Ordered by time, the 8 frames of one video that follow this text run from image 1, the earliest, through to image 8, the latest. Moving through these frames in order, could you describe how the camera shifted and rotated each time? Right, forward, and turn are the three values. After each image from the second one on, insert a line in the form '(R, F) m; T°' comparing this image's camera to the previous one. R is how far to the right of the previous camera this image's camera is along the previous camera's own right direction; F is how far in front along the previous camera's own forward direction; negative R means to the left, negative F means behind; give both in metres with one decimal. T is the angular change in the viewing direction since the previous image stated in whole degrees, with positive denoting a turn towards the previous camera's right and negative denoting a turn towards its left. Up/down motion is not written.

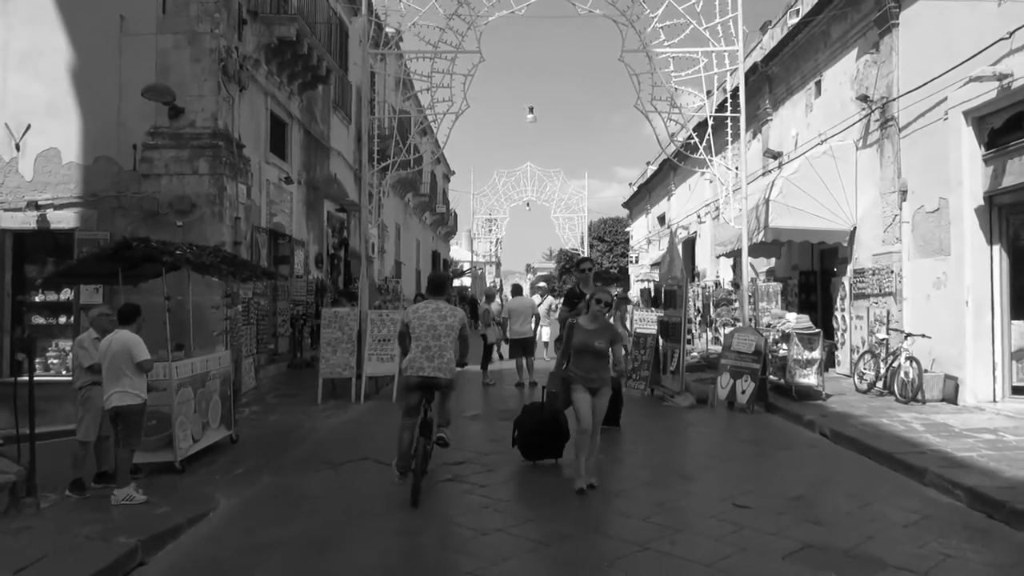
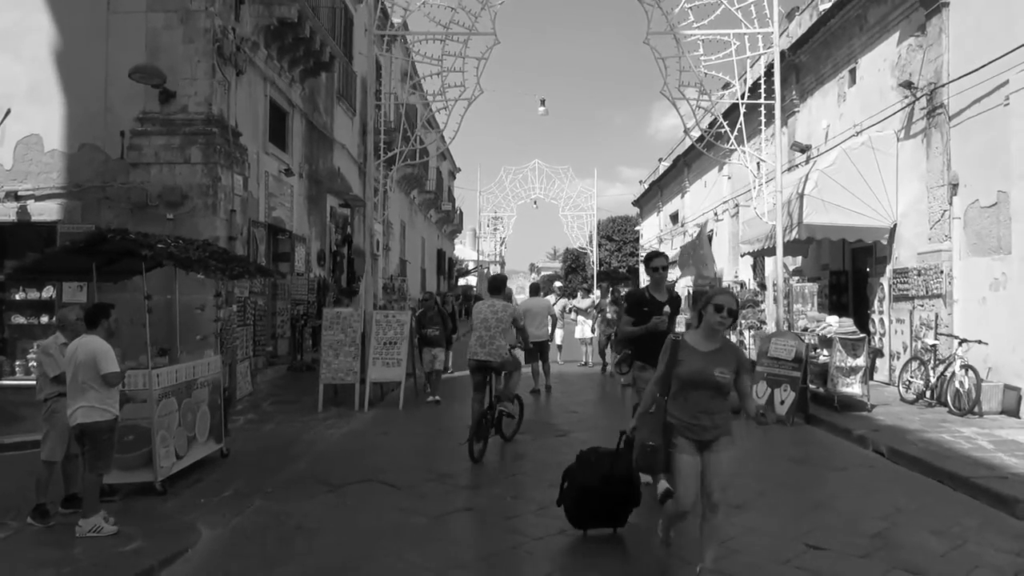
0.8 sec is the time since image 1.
(-0.2, +0.8) m; 0°
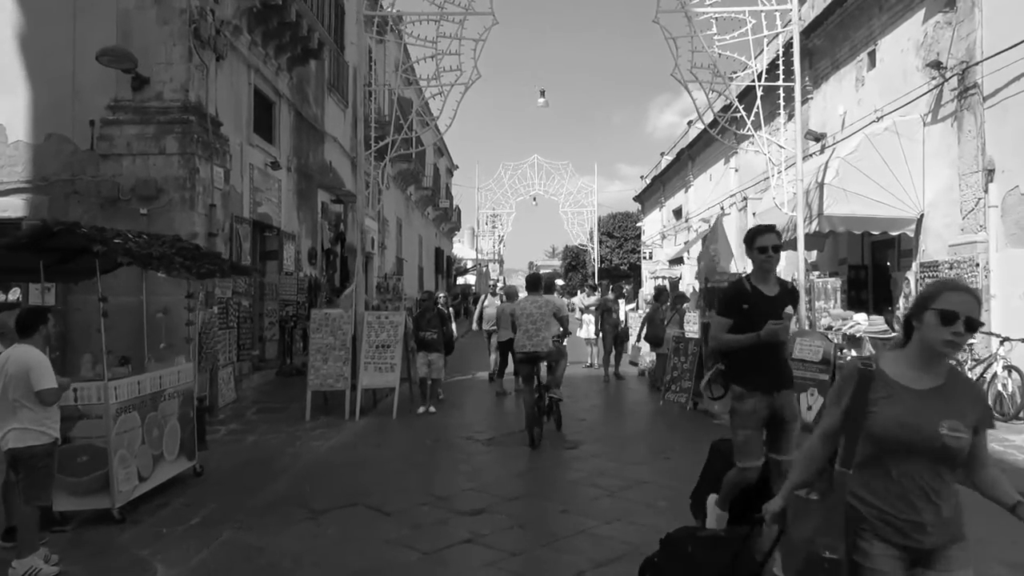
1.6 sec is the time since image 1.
(0.0, +0.7) m; 0°
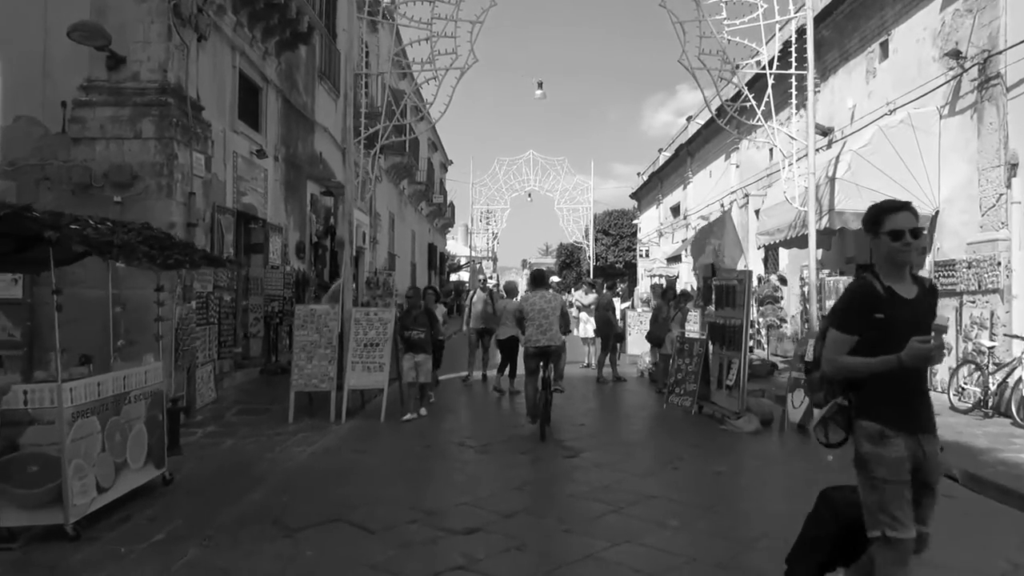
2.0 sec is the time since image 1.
(0.0, +0.5) m; +1°
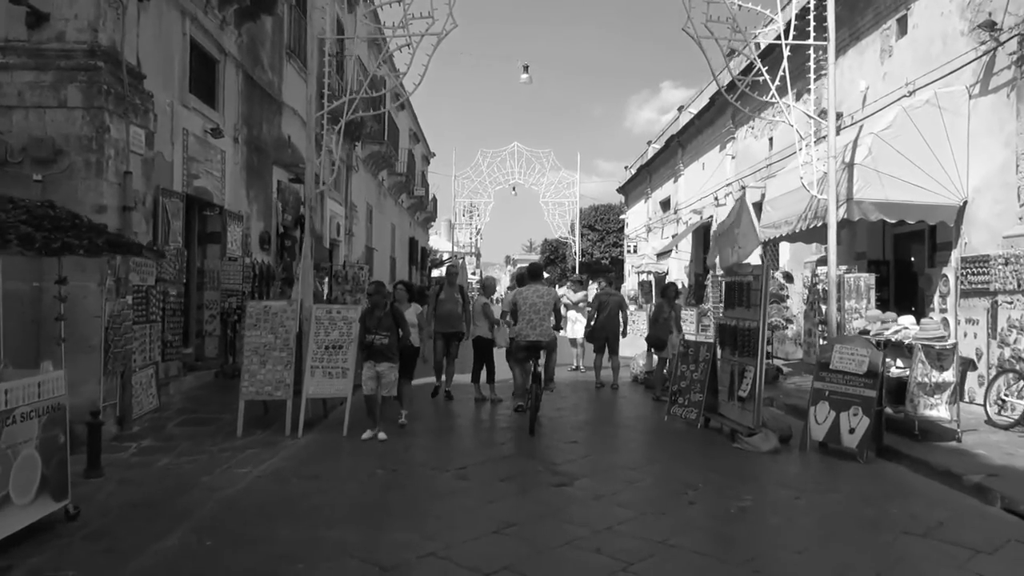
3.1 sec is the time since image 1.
(0.0, +1.1) m; +1°
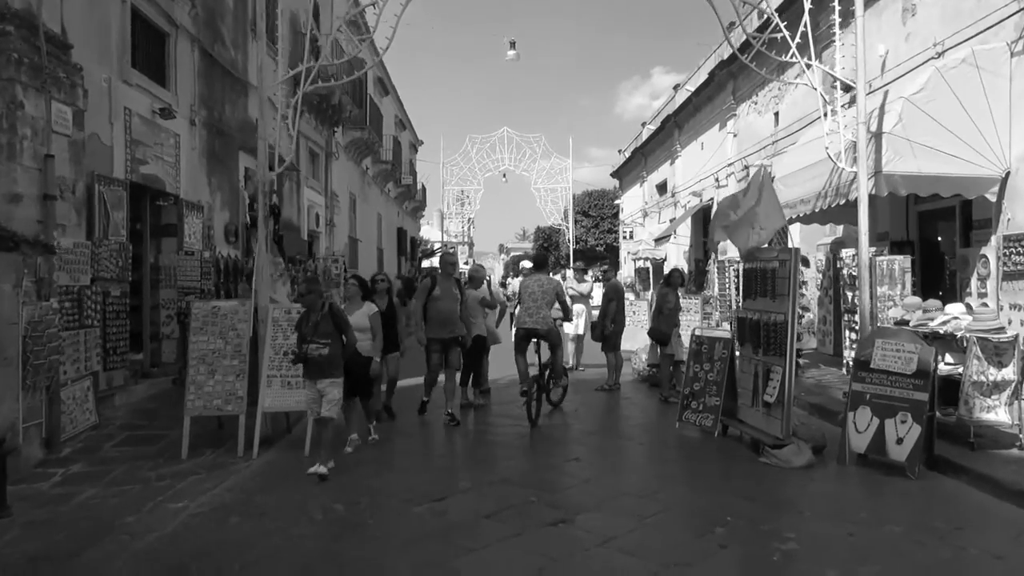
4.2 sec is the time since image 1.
(+0.1, +1.0) m; 0°
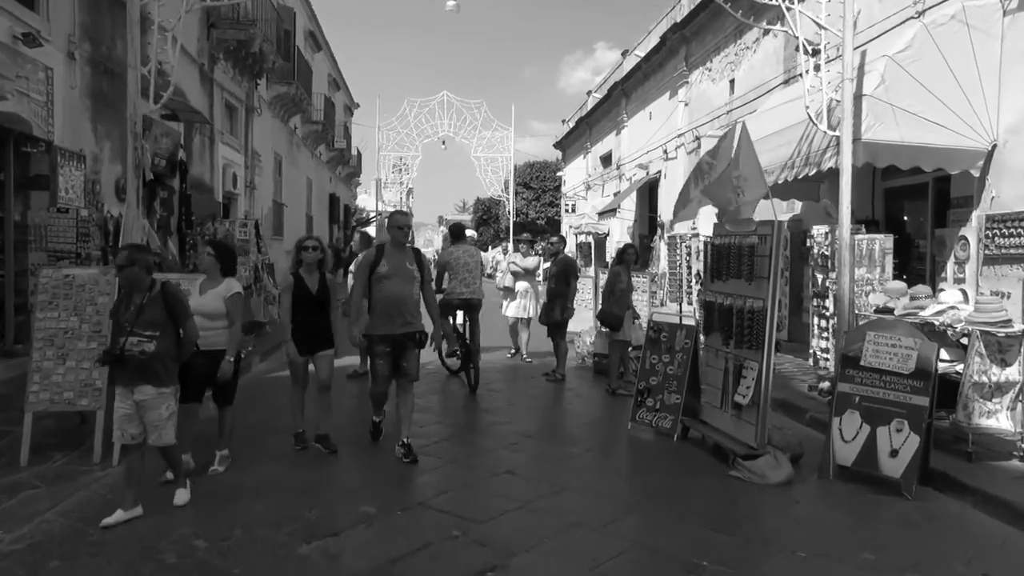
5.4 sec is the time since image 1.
(+0.1, +1.1) m; +5°
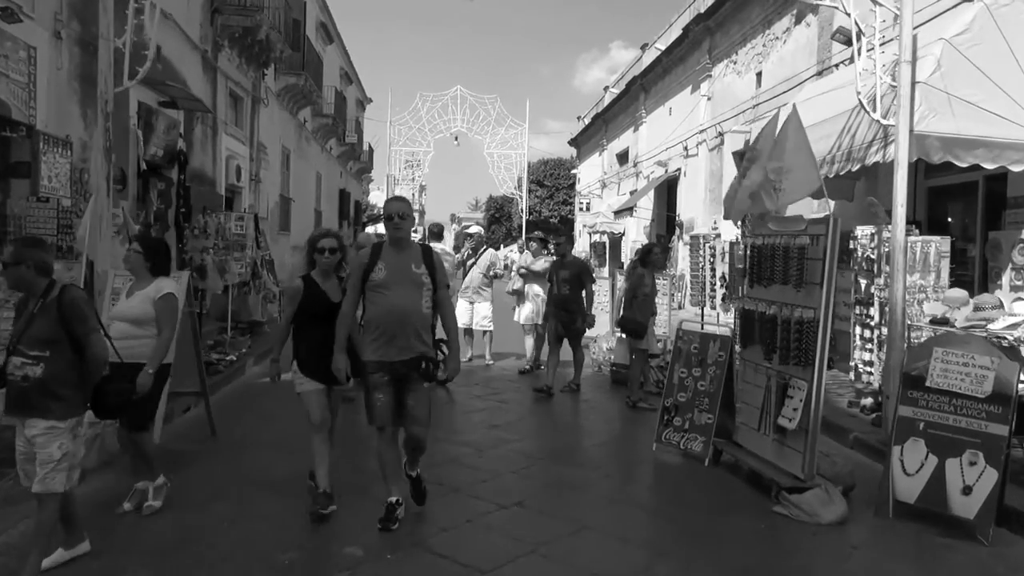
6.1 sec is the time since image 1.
(0.0, +0.6) m; -1°
